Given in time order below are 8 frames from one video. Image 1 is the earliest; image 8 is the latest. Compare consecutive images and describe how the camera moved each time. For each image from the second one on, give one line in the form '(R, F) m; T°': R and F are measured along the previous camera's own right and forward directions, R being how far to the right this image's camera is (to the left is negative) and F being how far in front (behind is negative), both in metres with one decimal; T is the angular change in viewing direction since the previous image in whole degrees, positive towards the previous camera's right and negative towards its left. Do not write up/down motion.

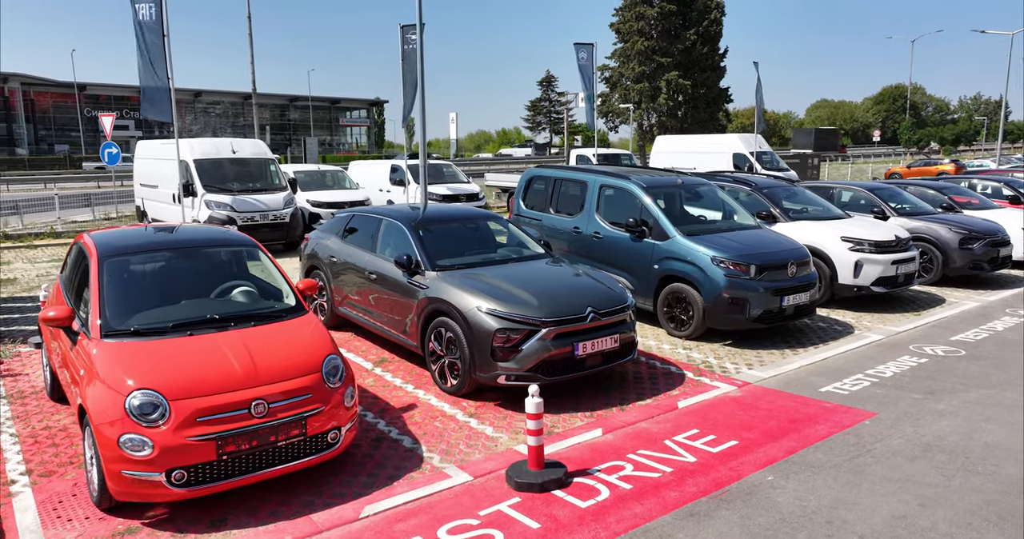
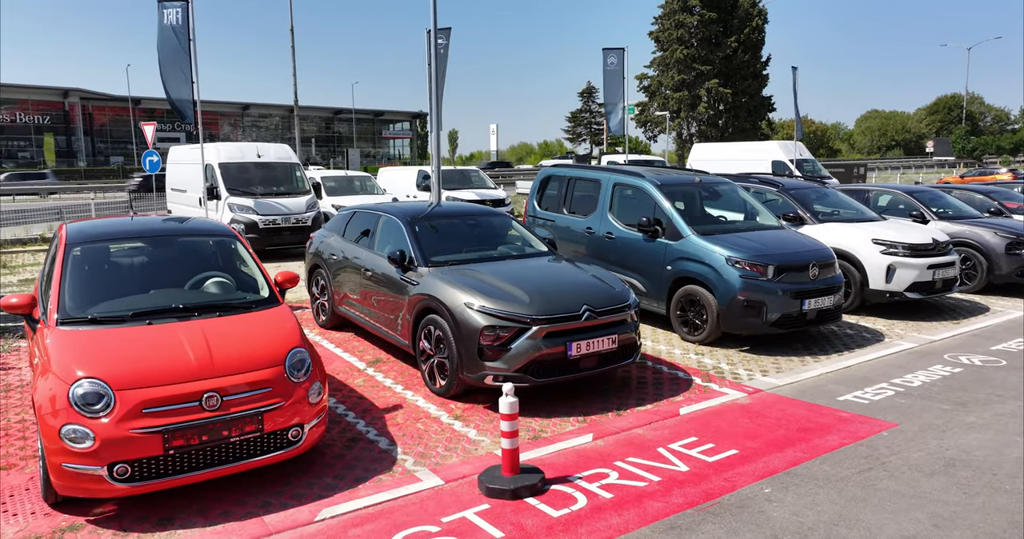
(+0.4, +0.3) m; -3°
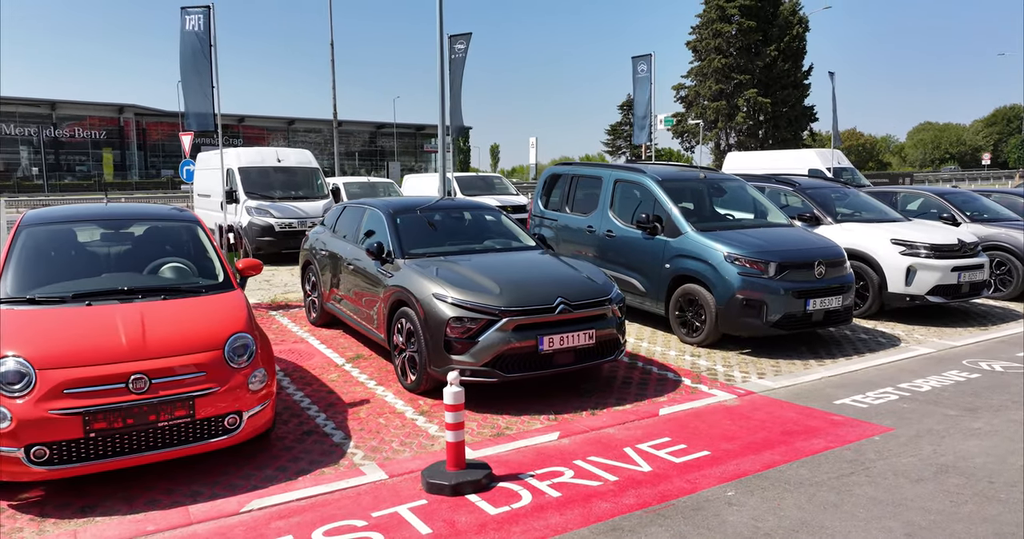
(+0.6, +0.3) m; -3°
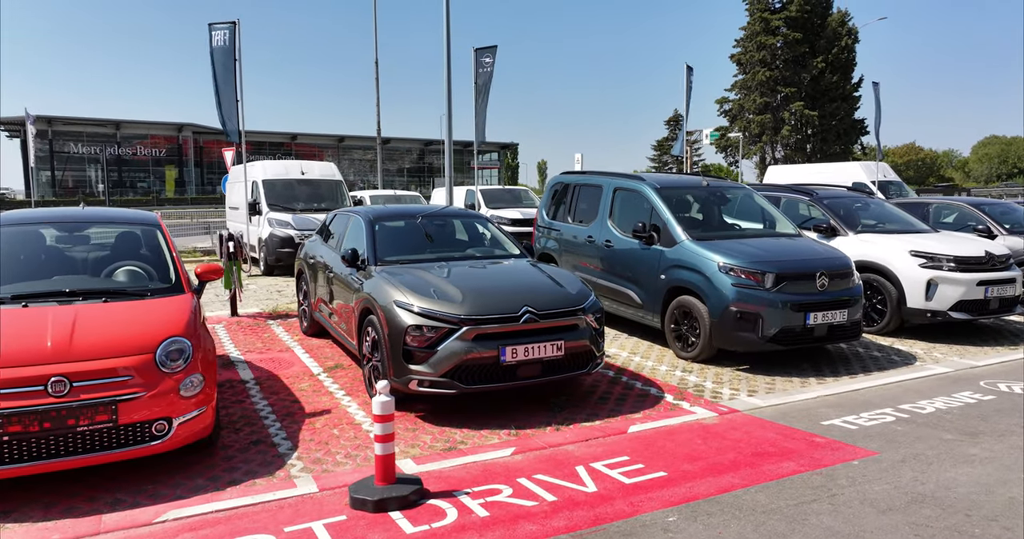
(+0.6, +0.3) m; -4°
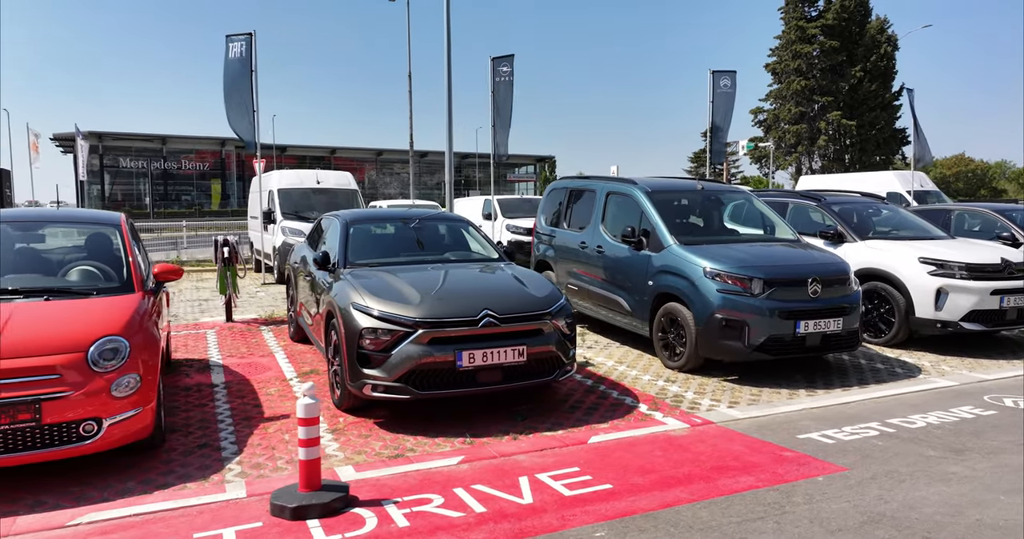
(+0.6, +0.2) m; -3°
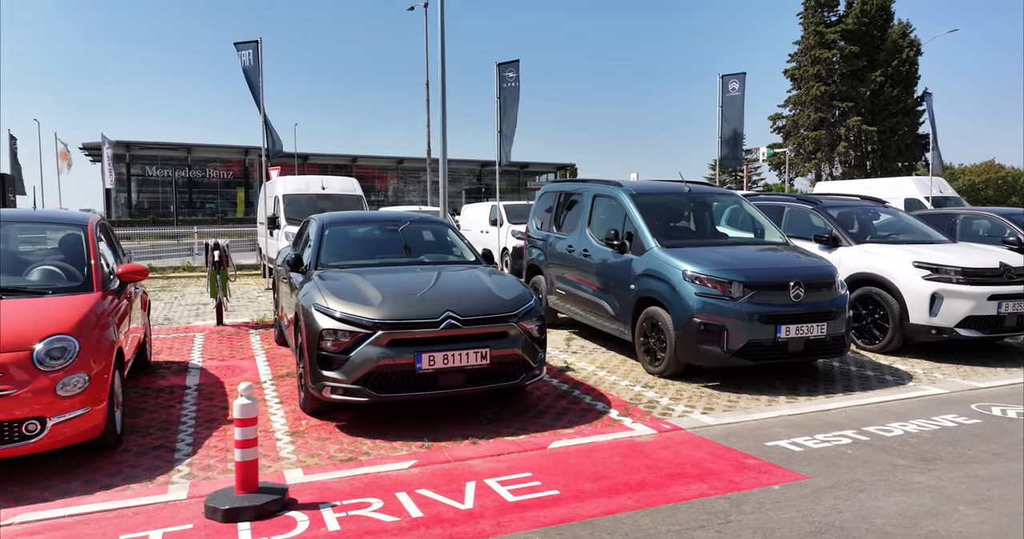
(+0.4, +0.1) m; -2°
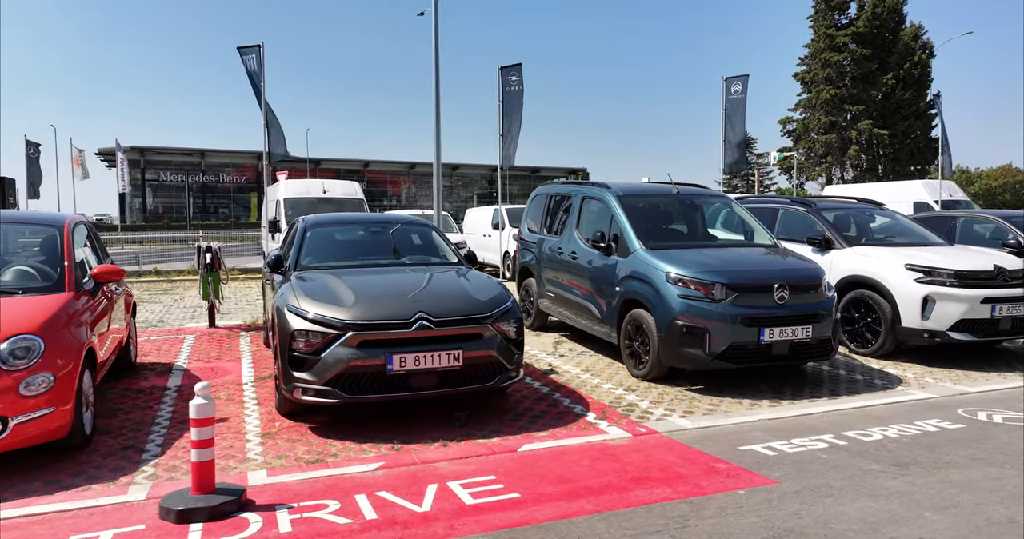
(+0.3, +0.1) m; -1°
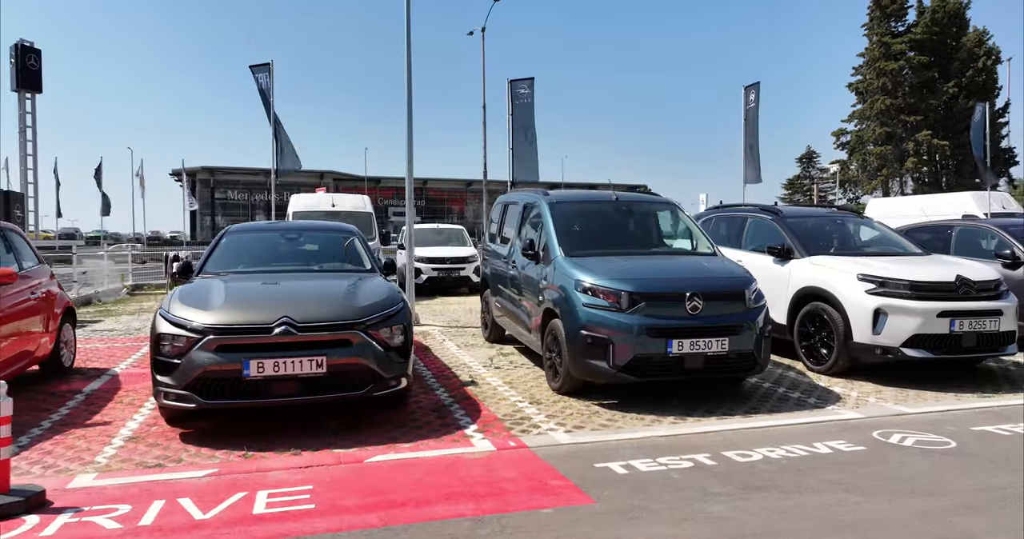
(+1.4, +0.3) m; -5°
